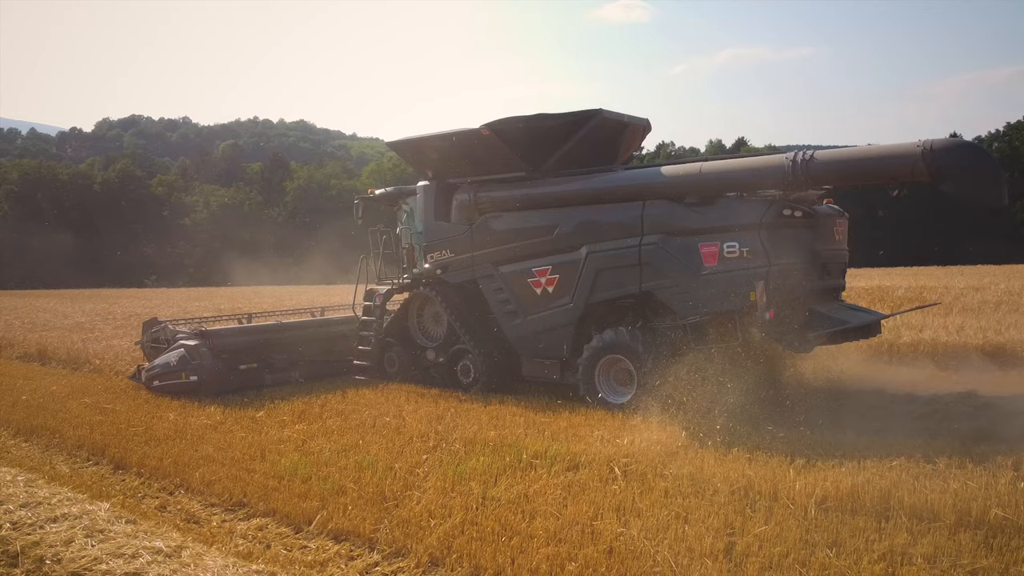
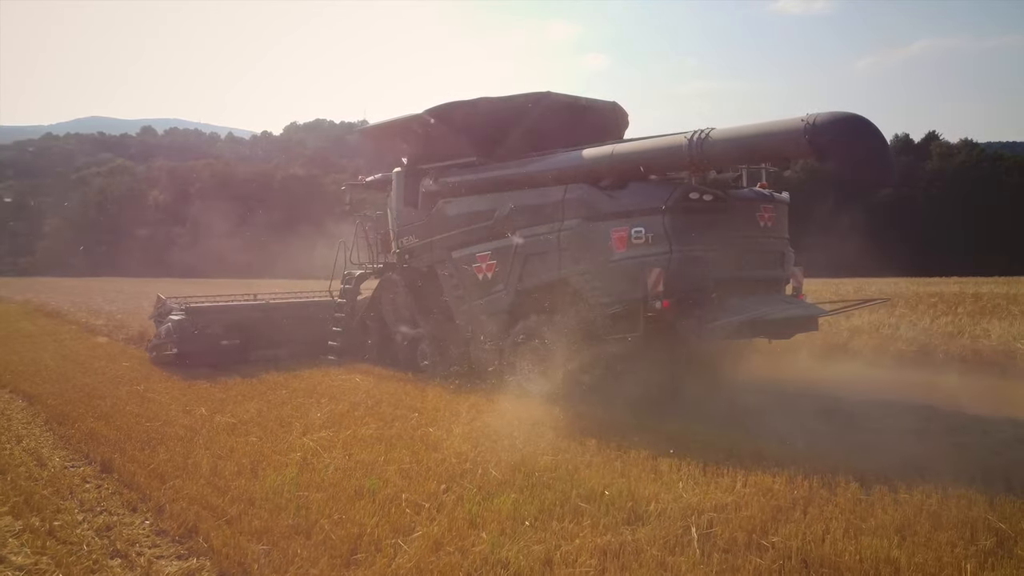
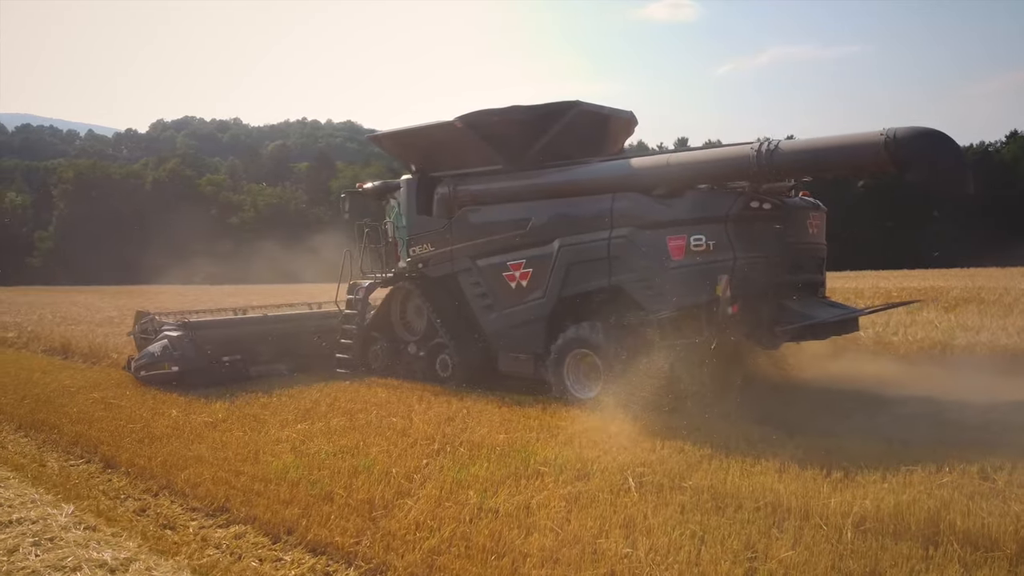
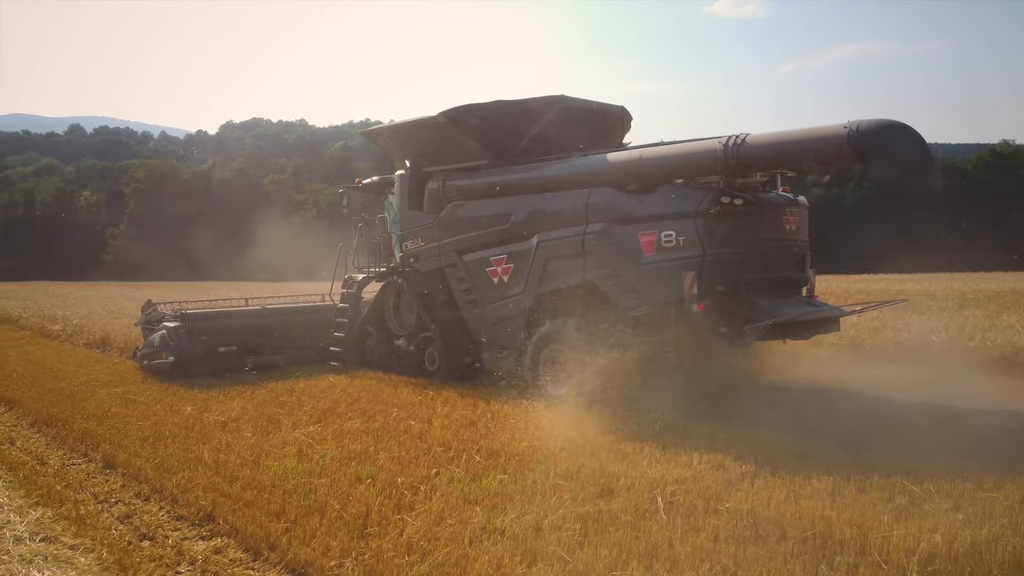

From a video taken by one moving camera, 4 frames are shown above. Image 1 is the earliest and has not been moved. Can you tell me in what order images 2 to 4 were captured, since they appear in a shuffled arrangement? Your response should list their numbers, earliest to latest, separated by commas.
3, 4, 2
